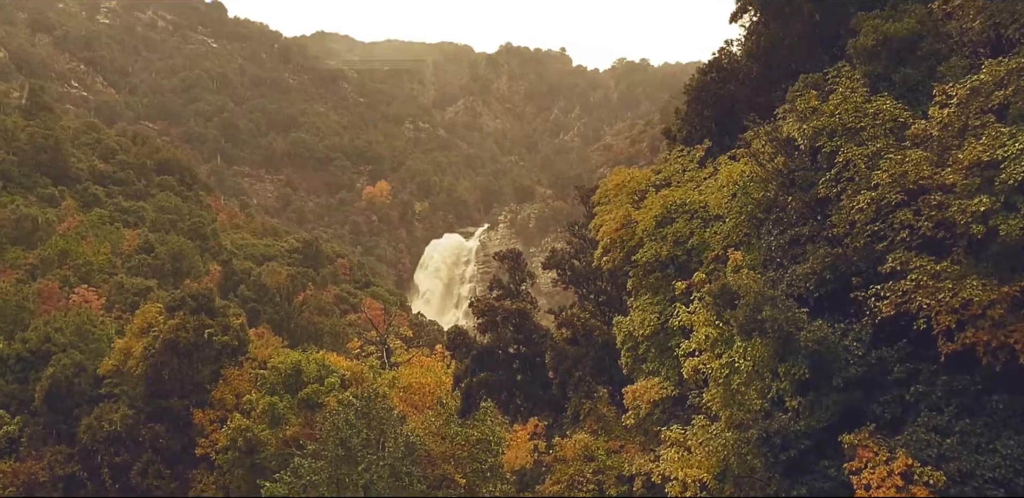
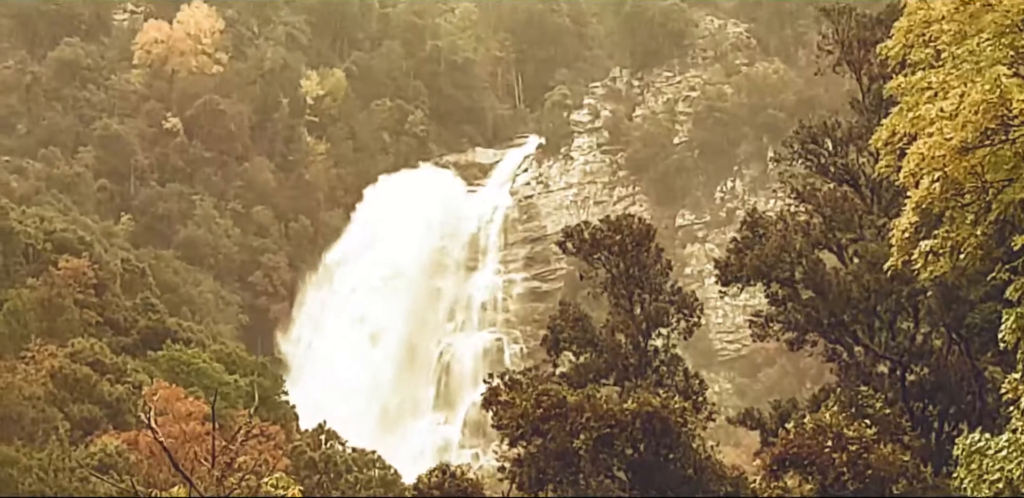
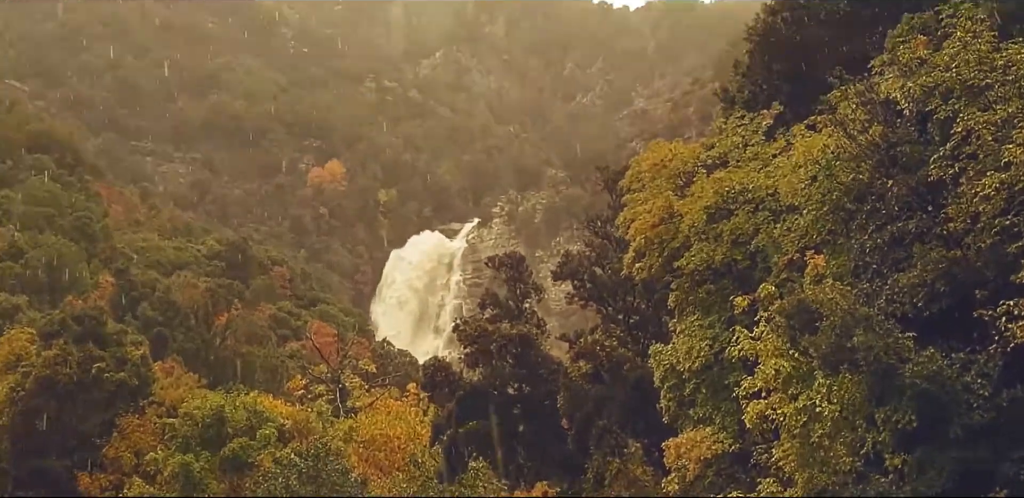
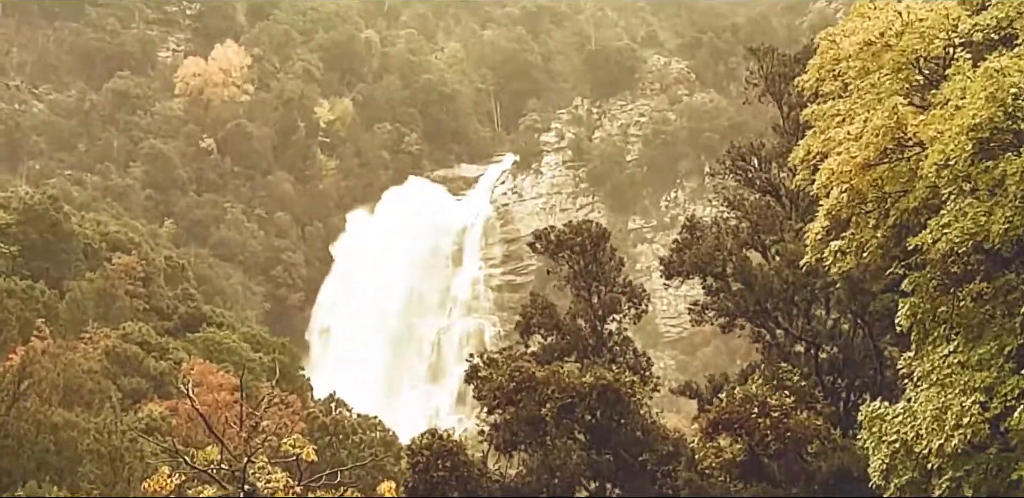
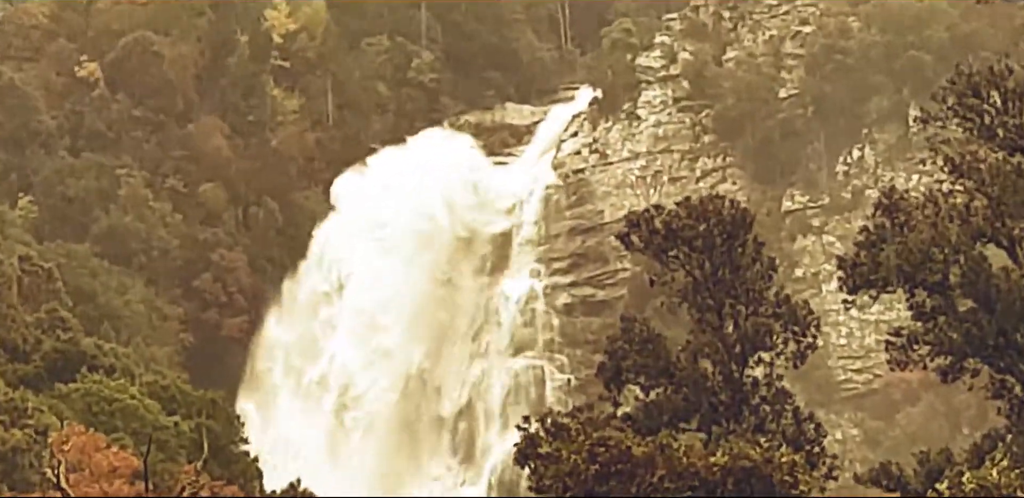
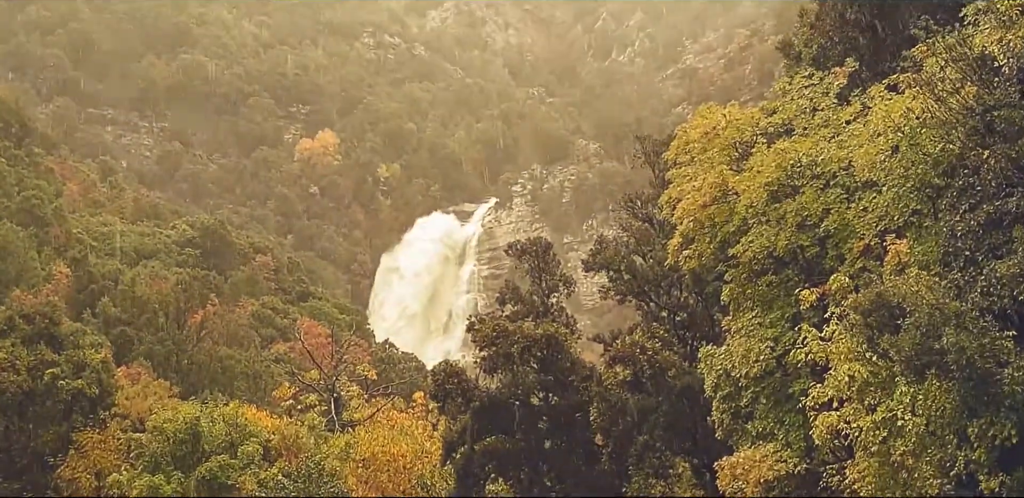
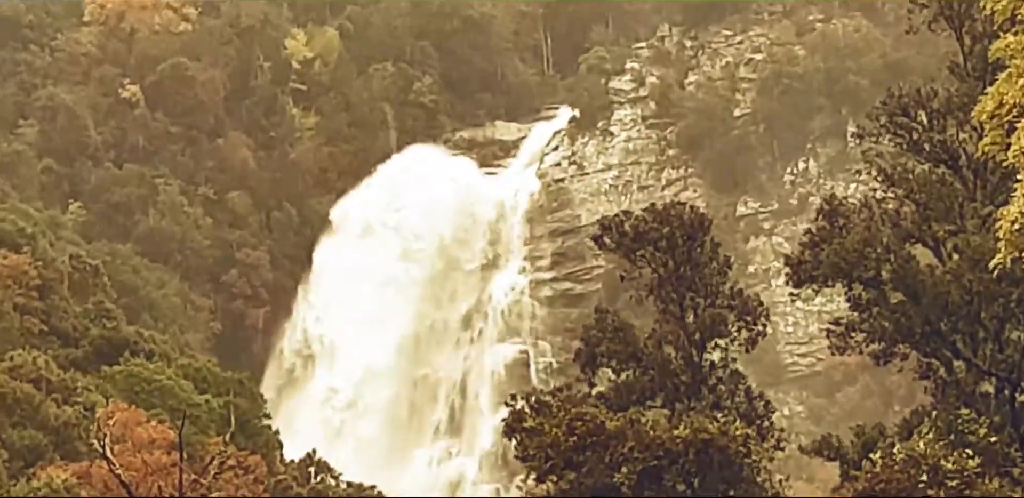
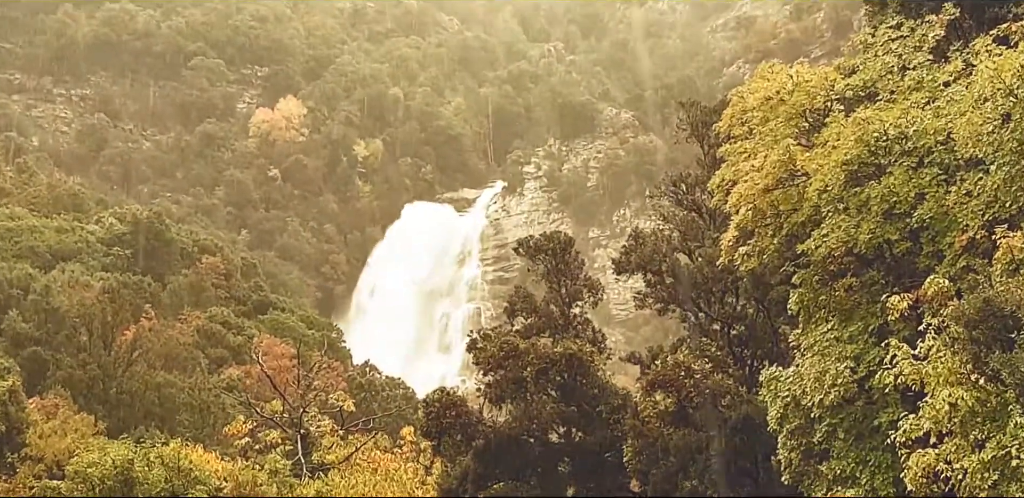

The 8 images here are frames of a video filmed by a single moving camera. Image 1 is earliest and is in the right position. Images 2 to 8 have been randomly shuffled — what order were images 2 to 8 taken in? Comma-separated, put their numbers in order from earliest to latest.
3, 6, 8, 4, 2, 7, 5
